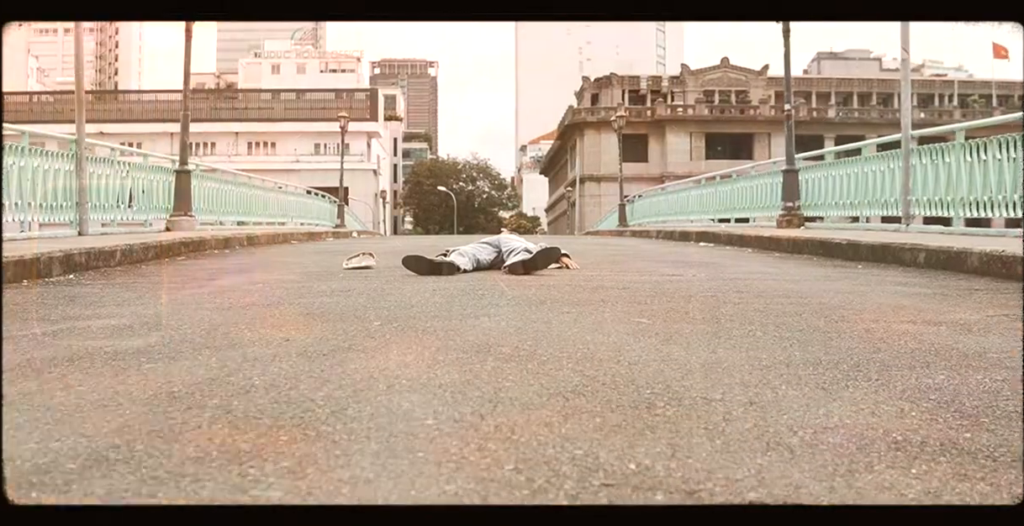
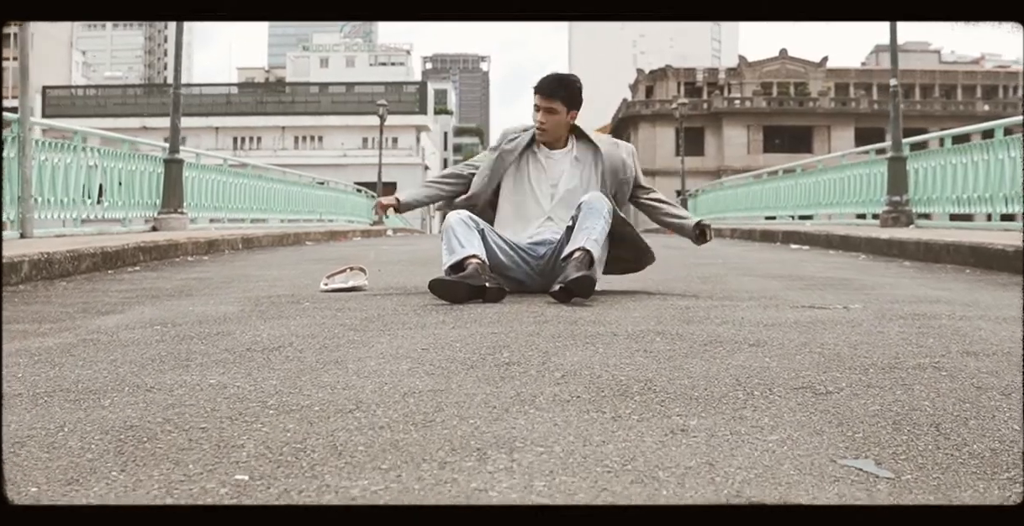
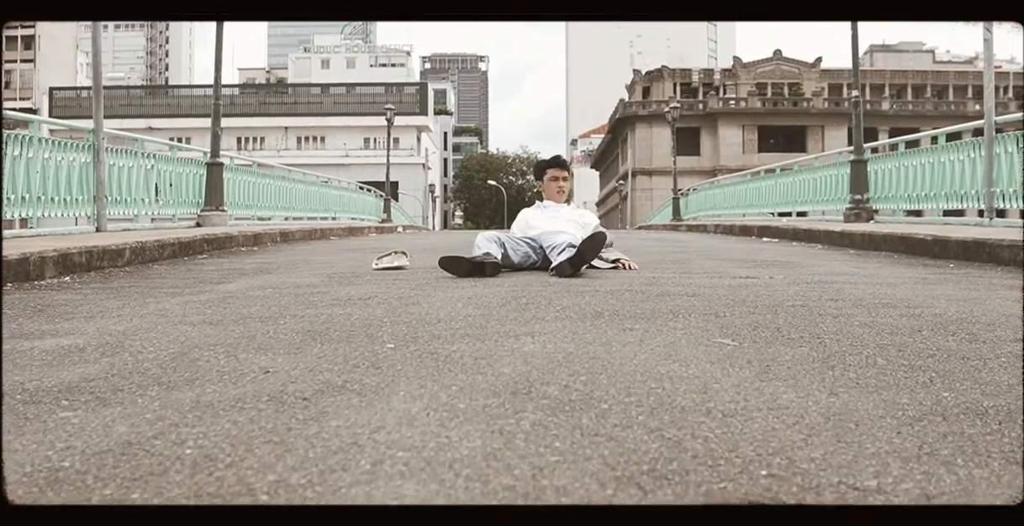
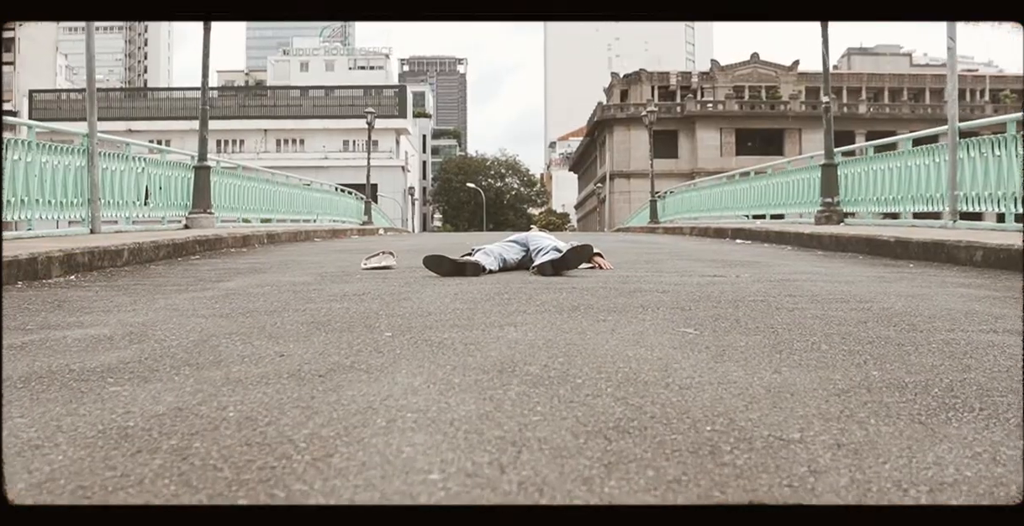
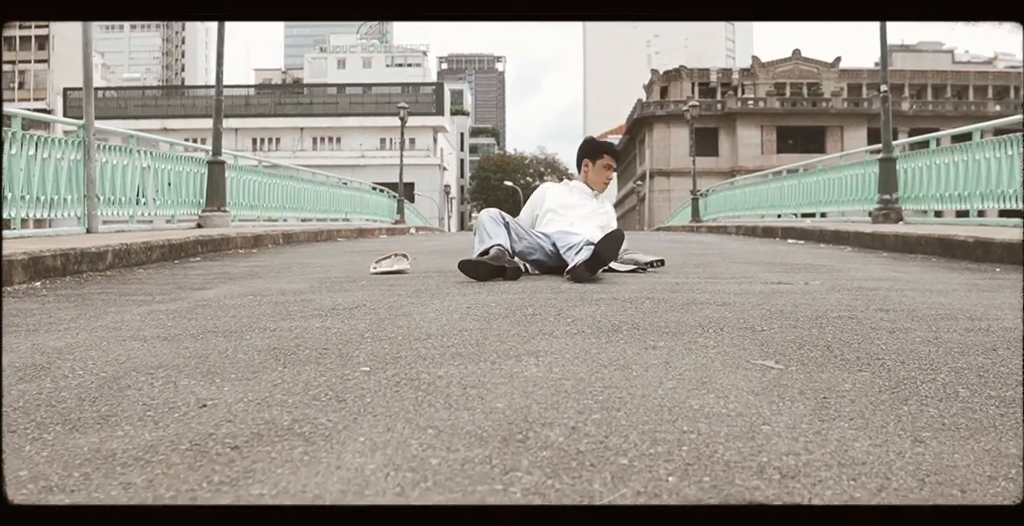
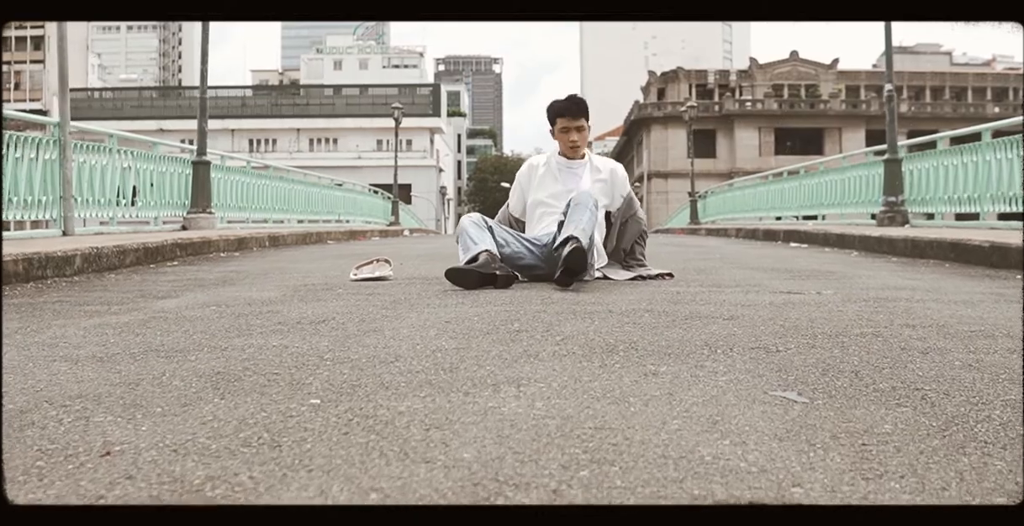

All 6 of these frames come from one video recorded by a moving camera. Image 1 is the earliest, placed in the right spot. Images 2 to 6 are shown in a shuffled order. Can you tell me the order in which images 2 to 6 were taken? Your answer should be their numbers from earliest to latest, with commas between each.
4, 3, 5, 6, 2
